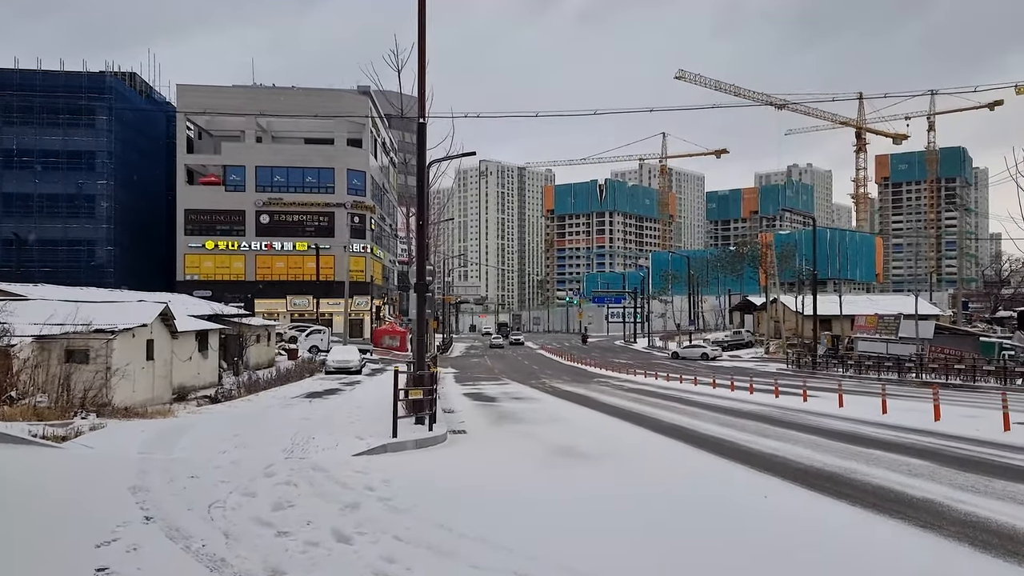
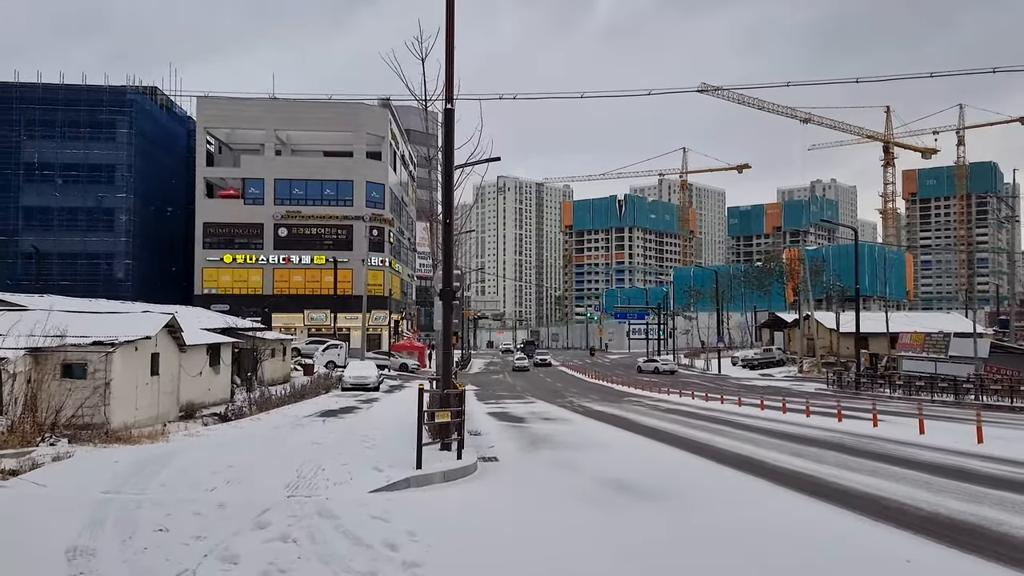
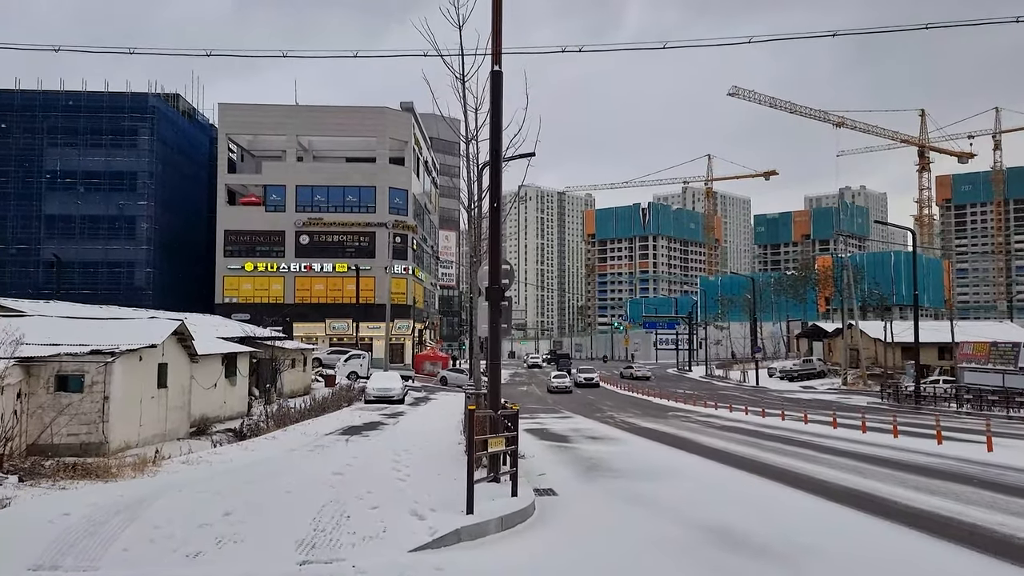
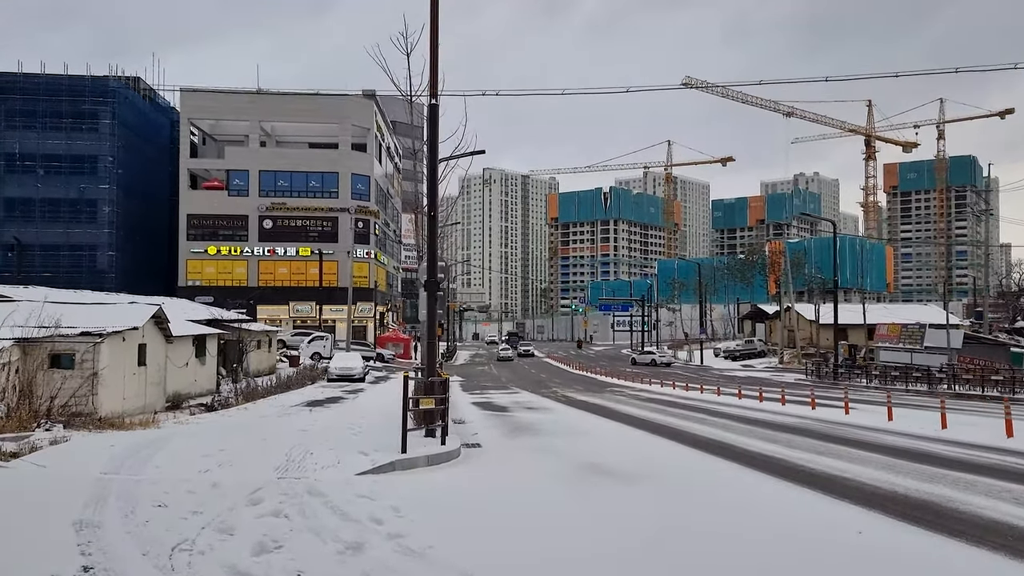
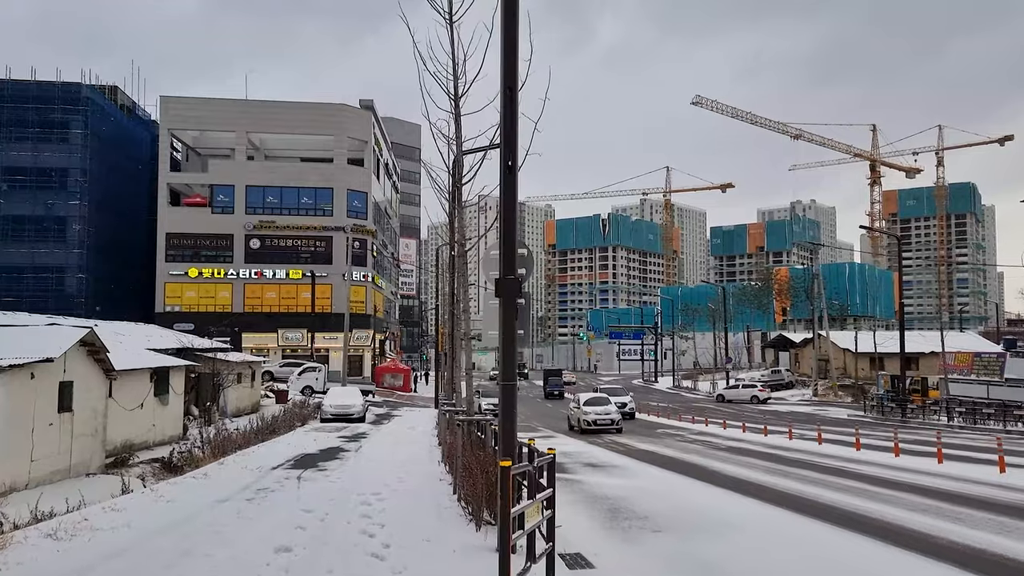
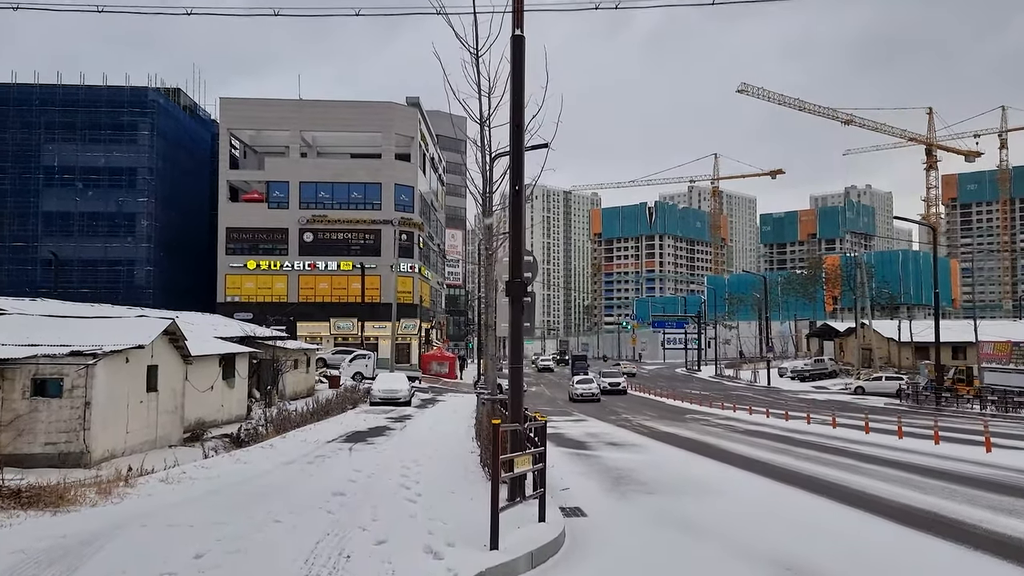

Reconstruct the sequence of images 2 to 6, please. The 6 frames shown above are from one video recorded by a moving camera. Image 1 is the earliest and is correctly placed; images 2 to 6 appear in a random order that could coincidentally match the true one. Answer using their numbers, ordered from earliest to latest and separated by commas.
4, 2, 3, 6, 5
